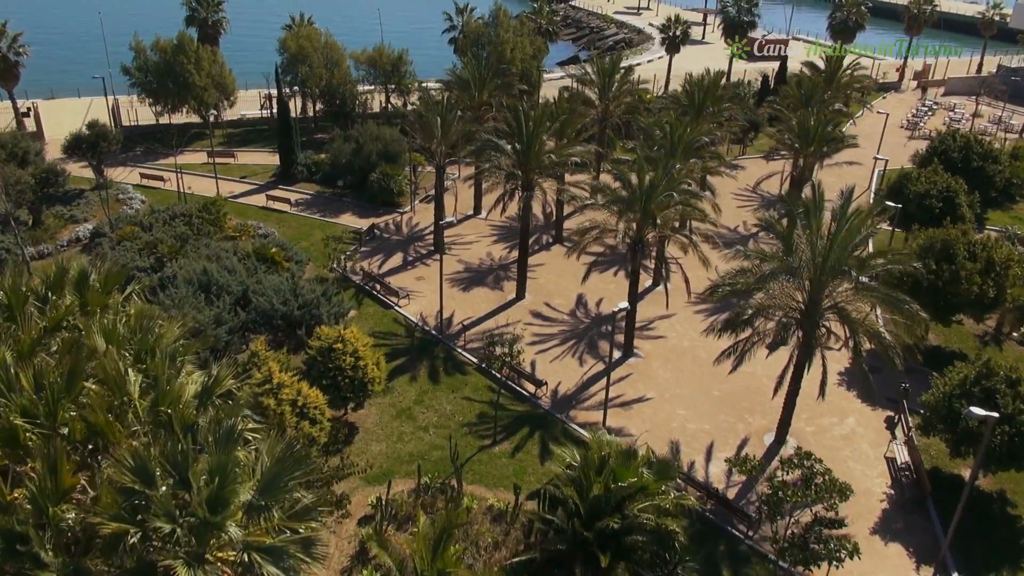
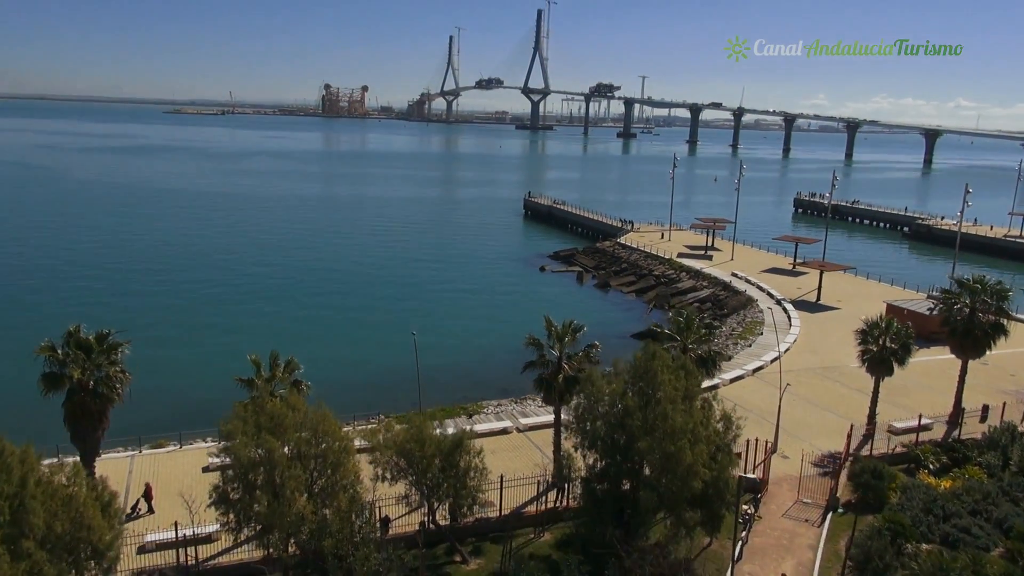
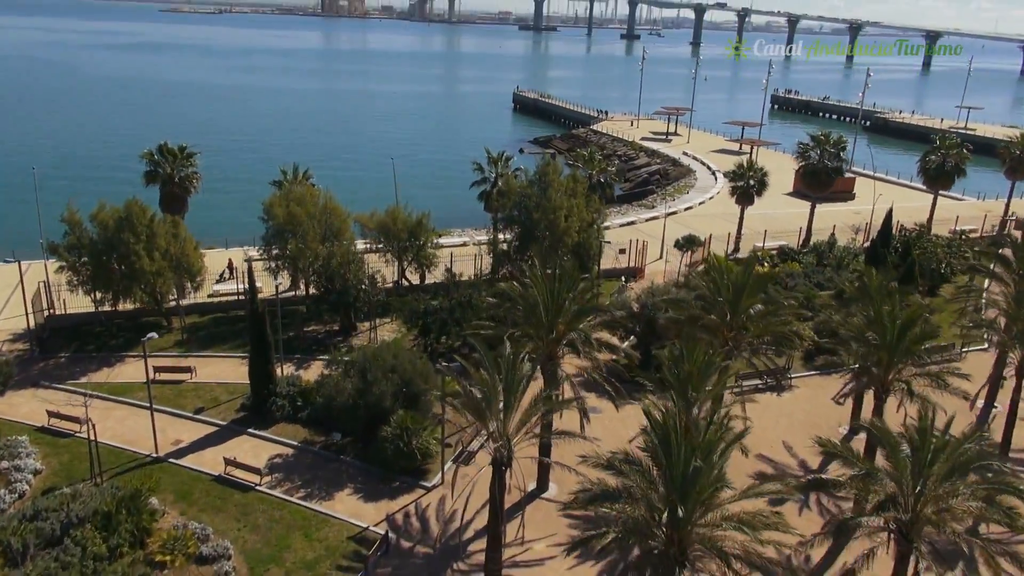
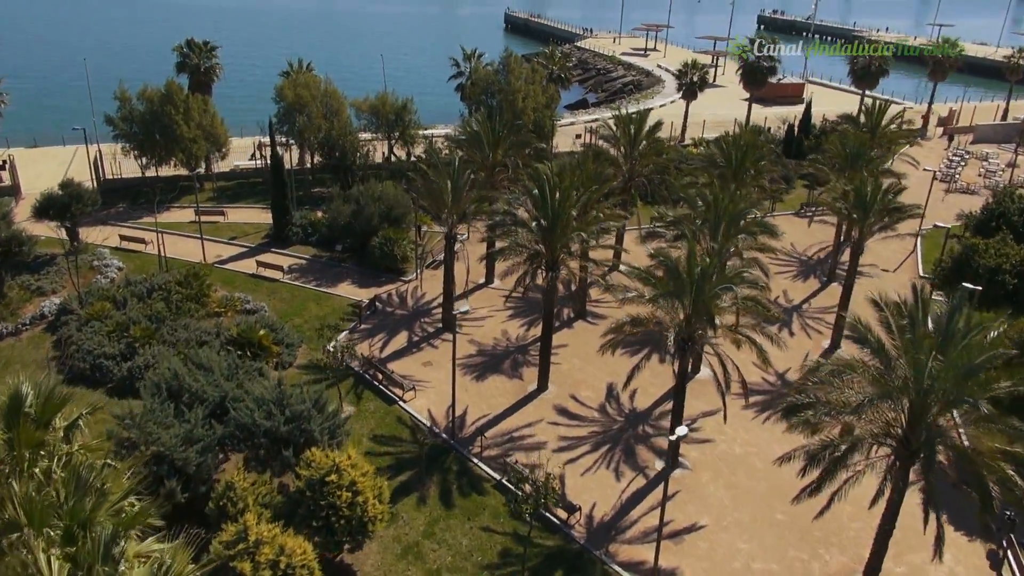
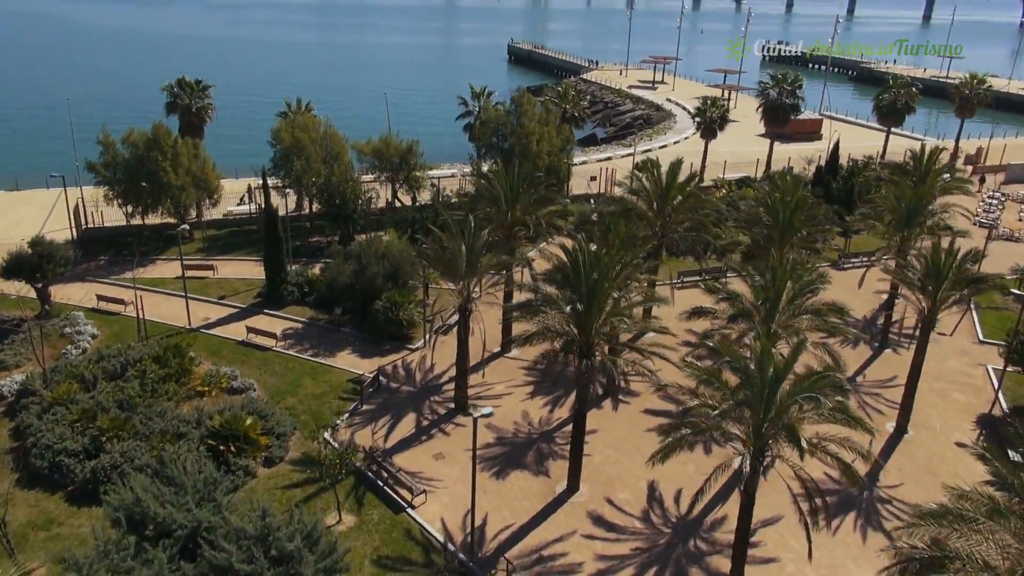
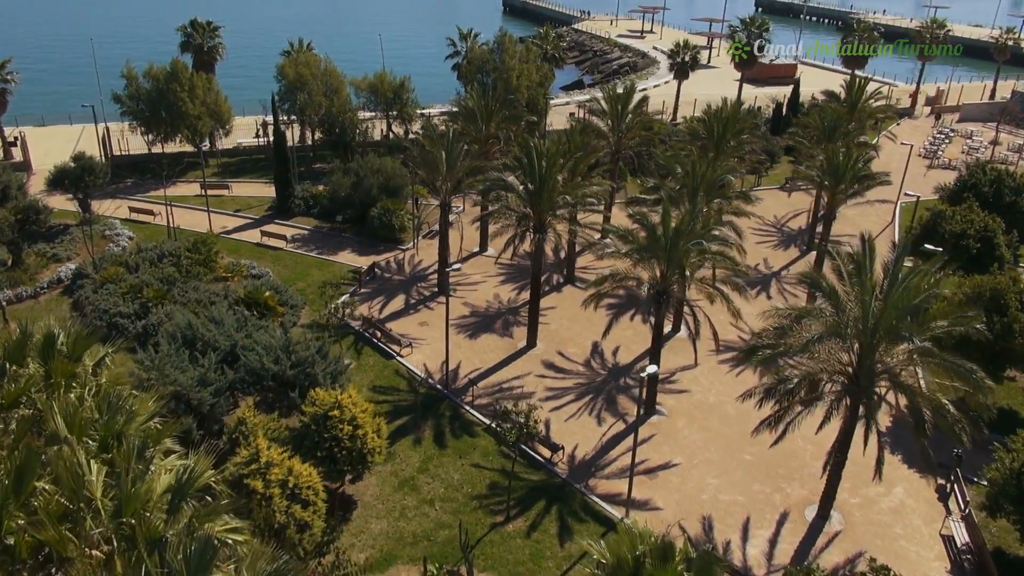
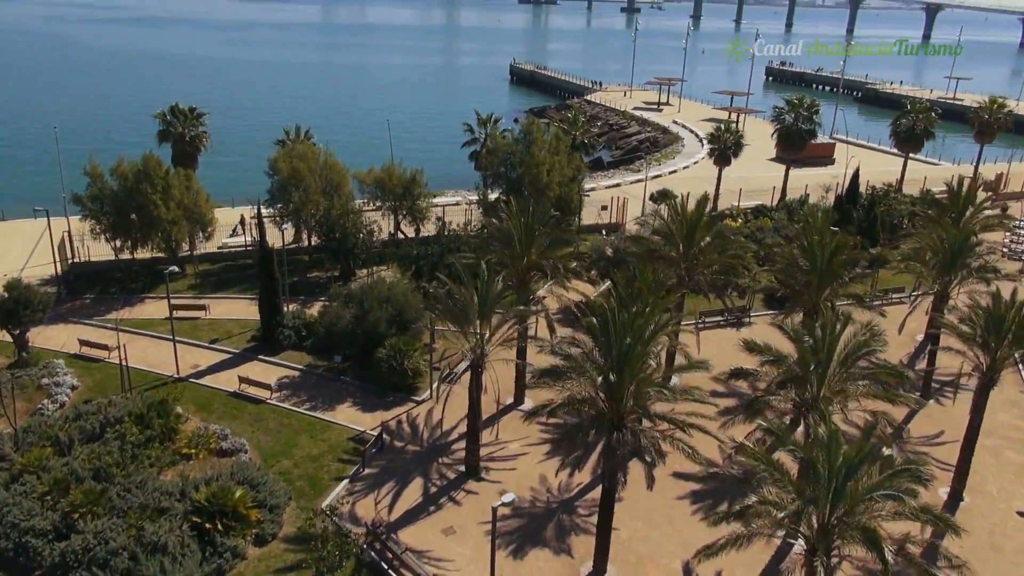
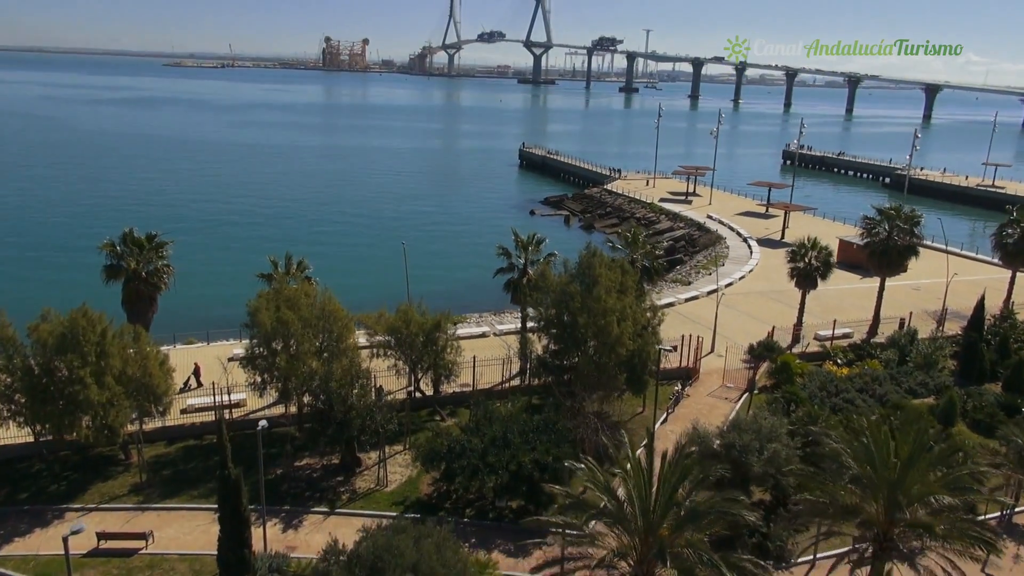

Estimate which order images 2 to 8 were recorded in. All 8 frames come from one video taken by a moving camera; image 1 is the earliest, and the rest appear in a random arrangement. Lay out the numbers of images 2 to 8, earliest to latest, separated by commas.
6, 4, 5, 7, 3, 8, 2
